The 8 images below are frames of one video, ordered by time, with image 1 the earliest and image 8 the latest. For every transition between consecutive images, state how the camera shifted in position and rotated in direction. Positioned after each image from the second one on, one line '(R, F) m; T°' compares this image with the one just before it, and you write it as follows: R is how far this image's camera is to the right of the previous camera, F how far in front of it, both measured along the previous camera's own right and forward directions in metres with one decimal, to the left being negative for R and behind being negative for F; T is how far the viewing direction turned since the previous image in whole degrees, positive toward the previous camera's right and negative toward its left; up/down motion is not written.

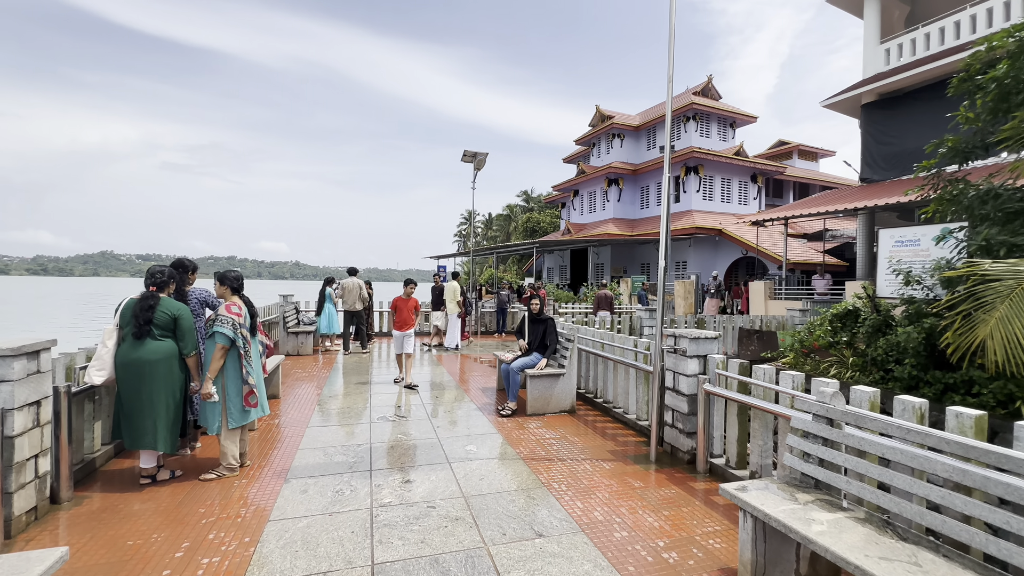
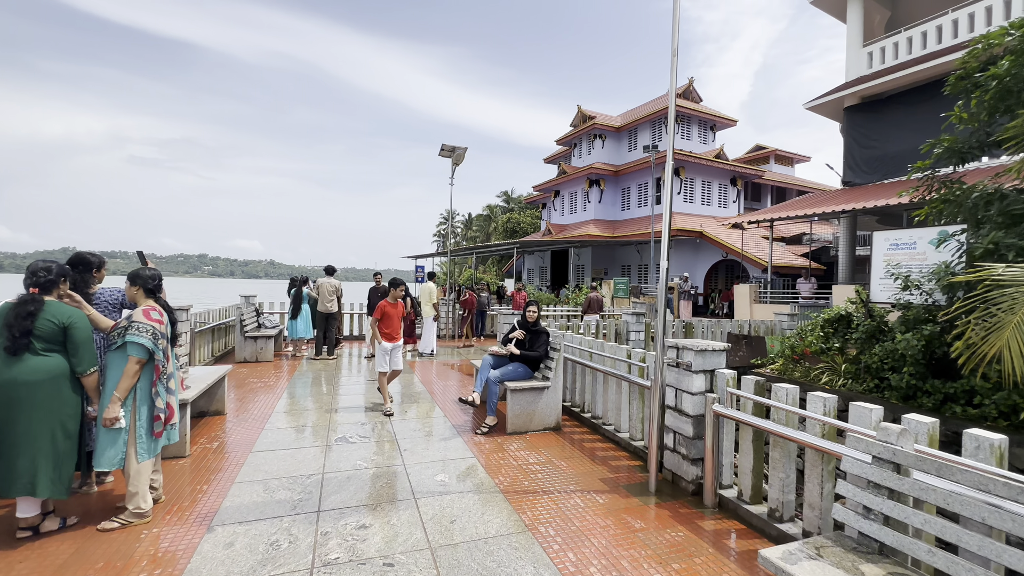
(0.0, +0.6) m; +3°
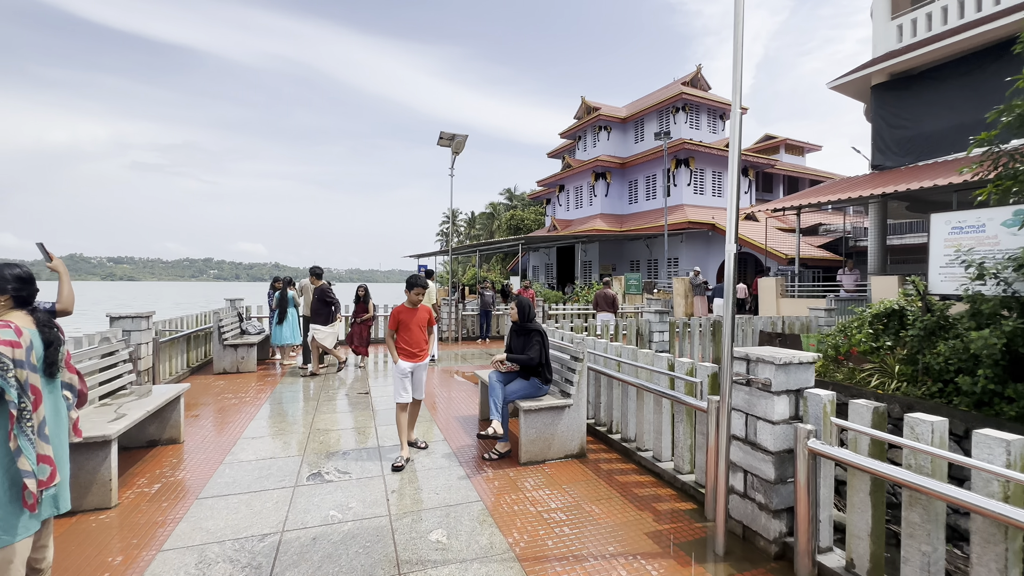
(-0.1, +1.0) m; -1°
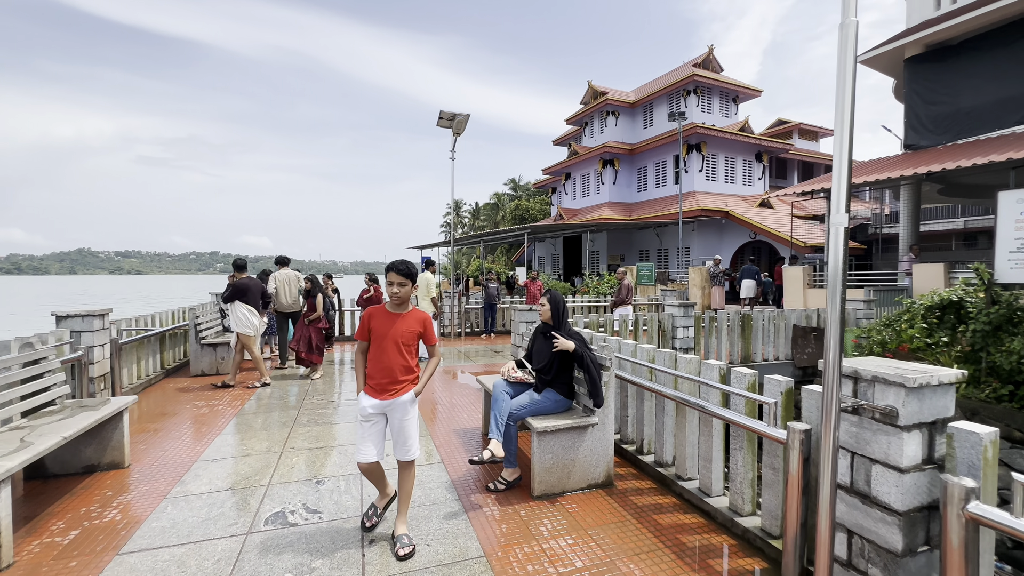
(0.0, +0.9) m; -1°
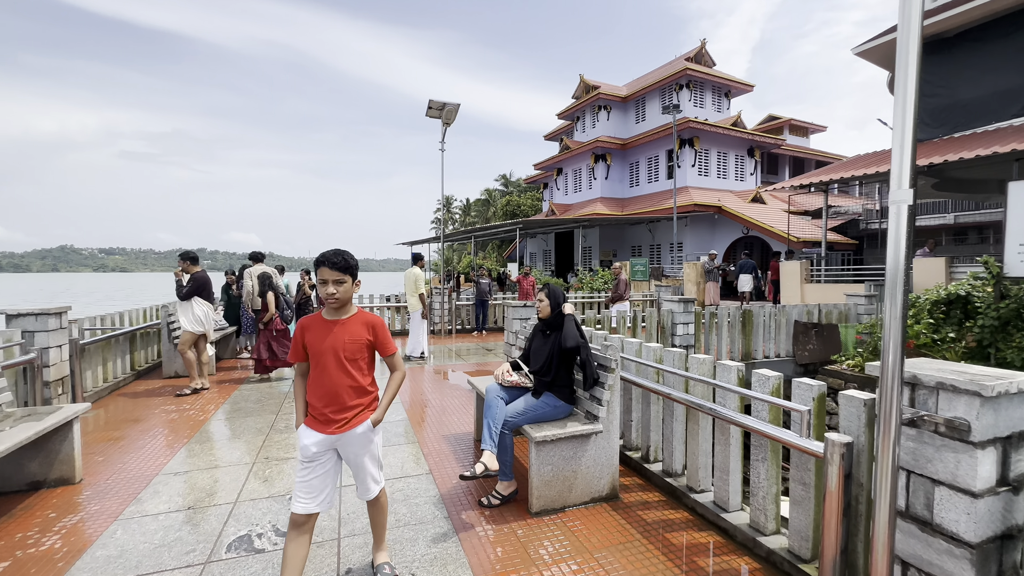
(0.0, +0.4) m; +1°
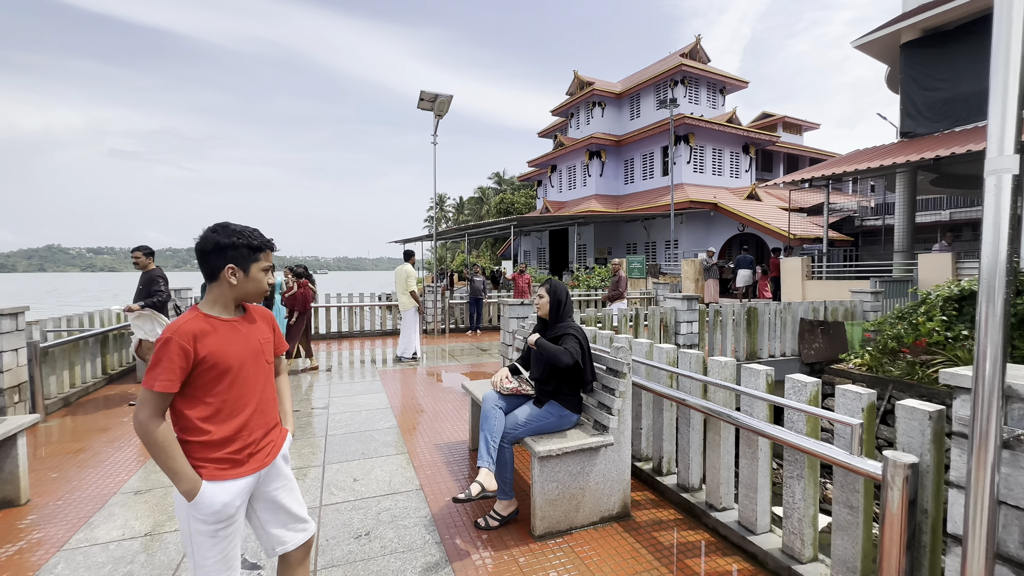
(0.0, +0.3) m; +1°
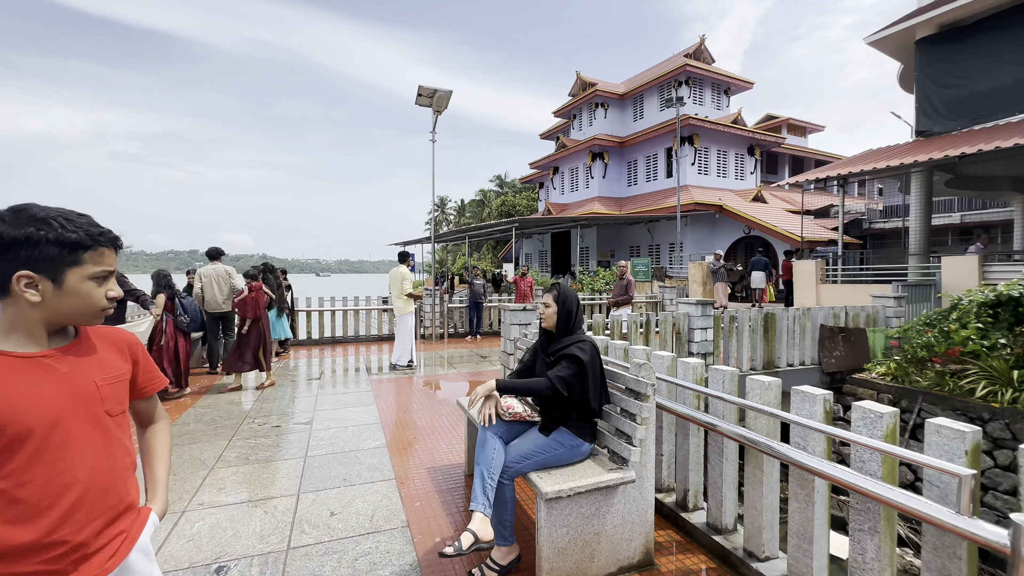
(0.0, +0.5) m; 0°
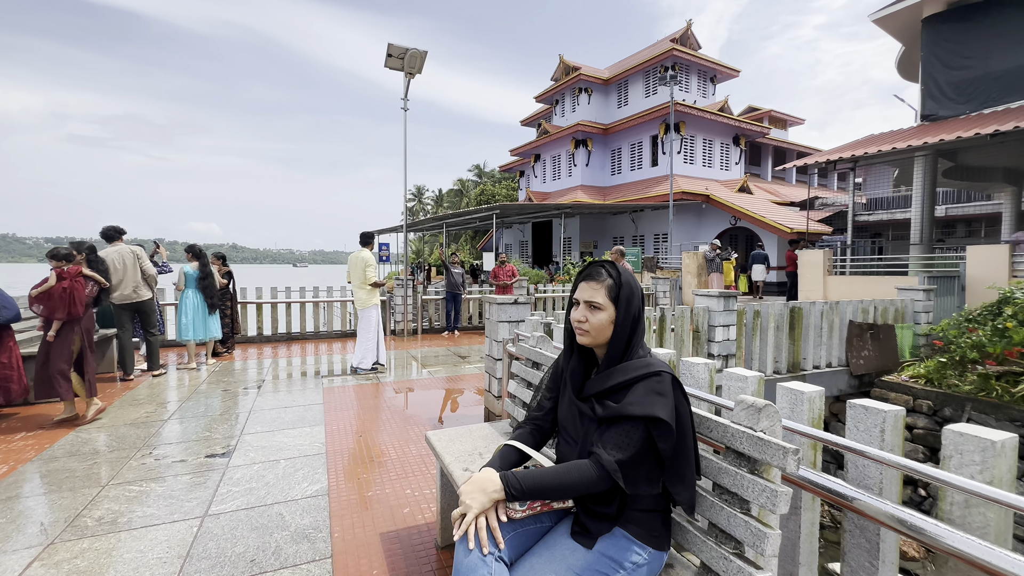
(-0.1, +1.2) m; +3°
